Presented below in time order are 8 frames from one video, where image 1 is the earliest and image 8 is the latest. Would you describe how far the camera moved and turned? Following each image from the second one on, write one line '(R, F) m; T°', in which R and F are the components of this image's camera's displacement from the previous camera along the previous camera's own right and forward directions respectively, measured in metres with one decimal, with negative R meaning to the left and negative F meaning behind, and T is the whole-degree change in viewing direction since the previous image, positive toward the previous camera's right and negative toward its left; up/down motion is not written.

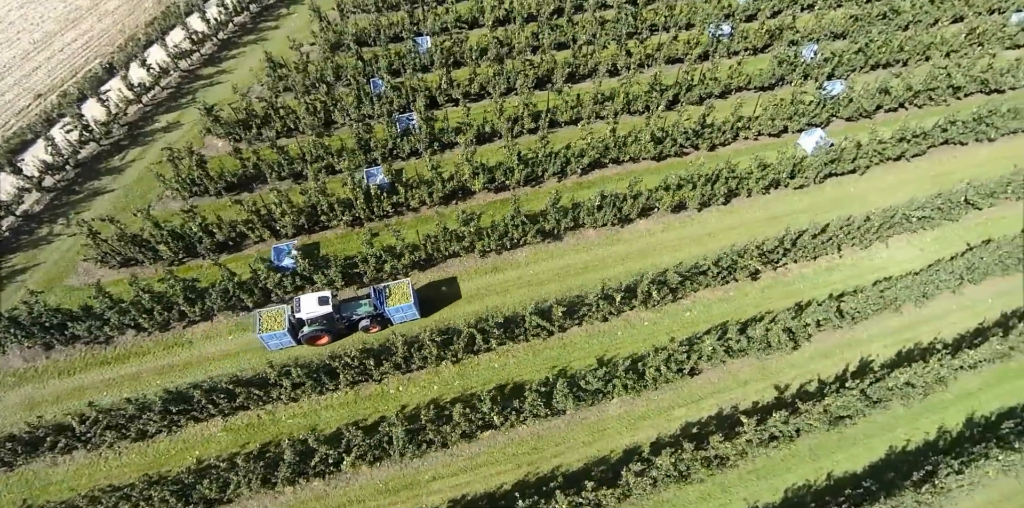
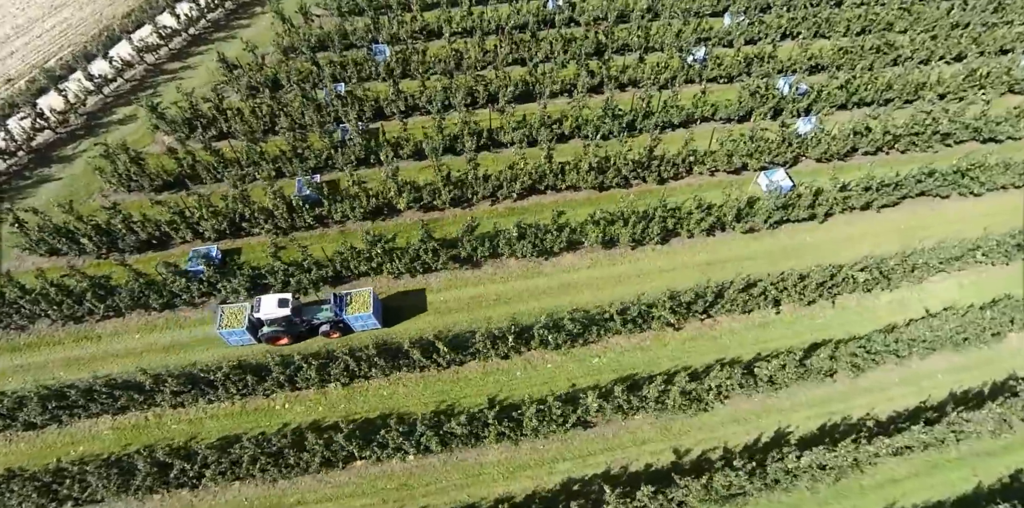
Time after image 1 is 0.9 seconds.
(+5.4, +0.9) m; -4°
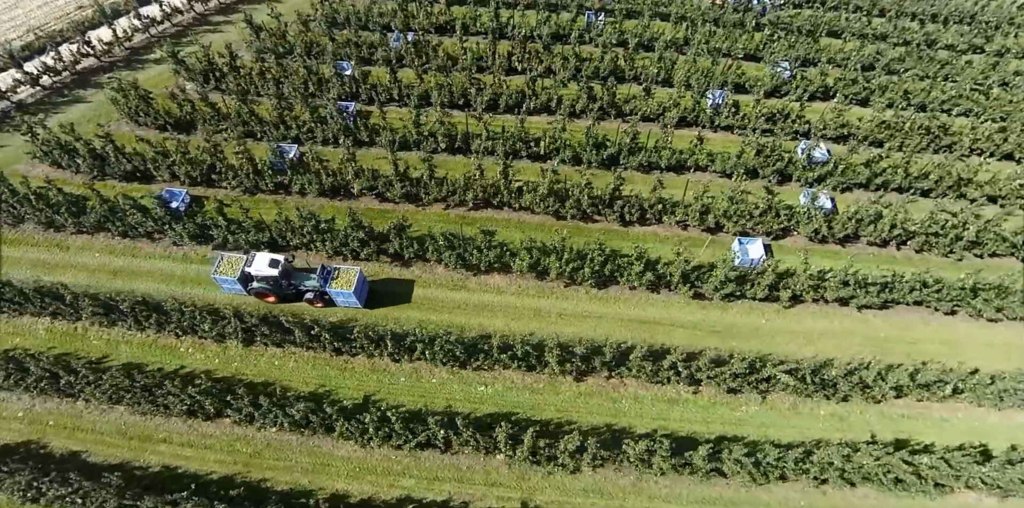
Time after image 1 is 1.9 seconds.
(+6.6, +1.0) m; -9°
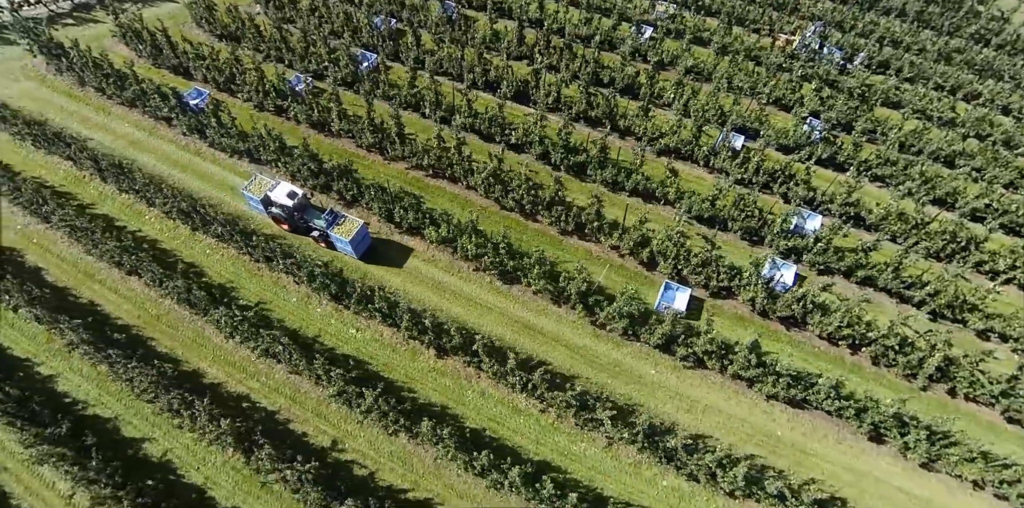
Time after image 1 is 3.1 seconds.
(+8.6, +0.6) m; -12°
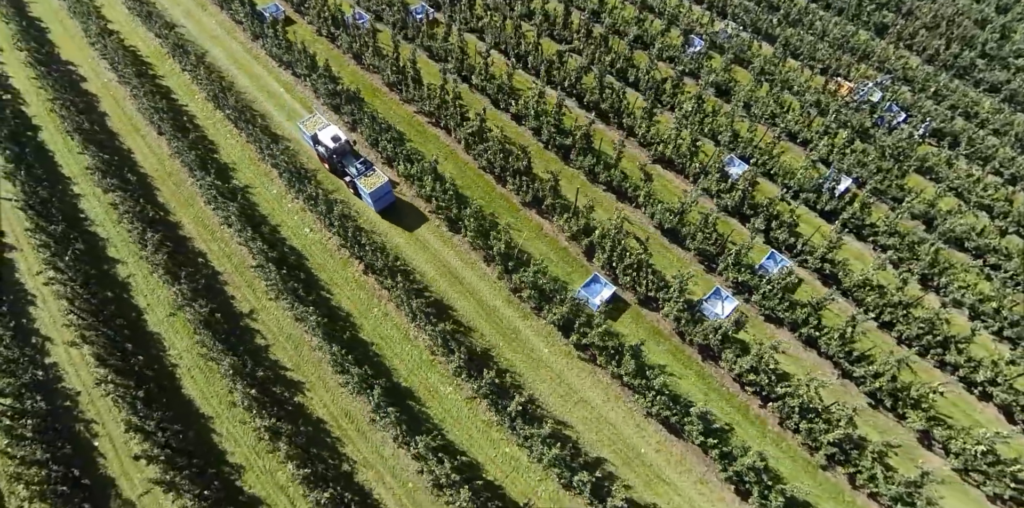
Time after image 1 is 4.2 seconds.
(+7.4, -0.4) m; -11°
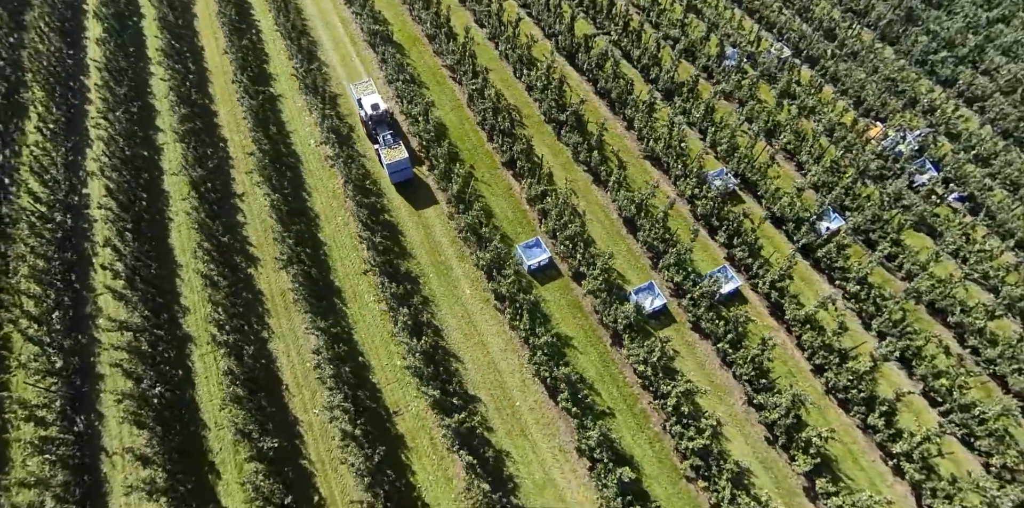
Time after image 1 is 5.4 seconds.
(+6.8, -0.8) m; -10°
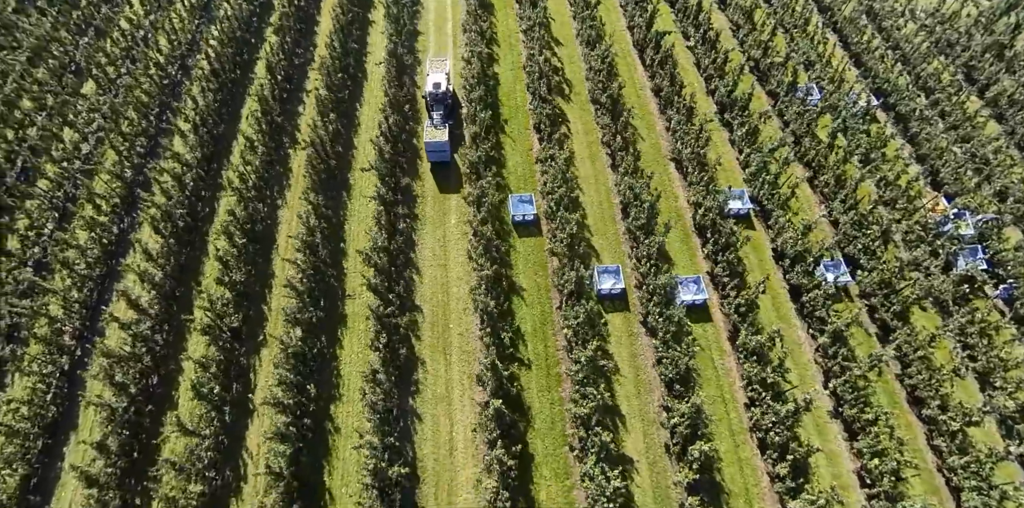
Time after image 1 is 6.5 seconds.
(+6.1, -0.9) m; -11°
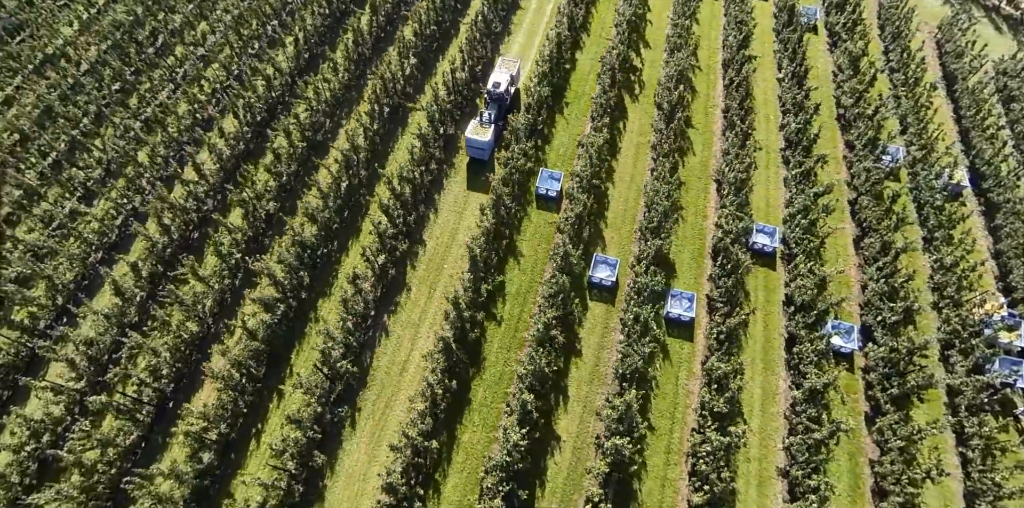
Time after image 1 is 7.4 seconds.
(+4.3, -0.7) m; -10°
